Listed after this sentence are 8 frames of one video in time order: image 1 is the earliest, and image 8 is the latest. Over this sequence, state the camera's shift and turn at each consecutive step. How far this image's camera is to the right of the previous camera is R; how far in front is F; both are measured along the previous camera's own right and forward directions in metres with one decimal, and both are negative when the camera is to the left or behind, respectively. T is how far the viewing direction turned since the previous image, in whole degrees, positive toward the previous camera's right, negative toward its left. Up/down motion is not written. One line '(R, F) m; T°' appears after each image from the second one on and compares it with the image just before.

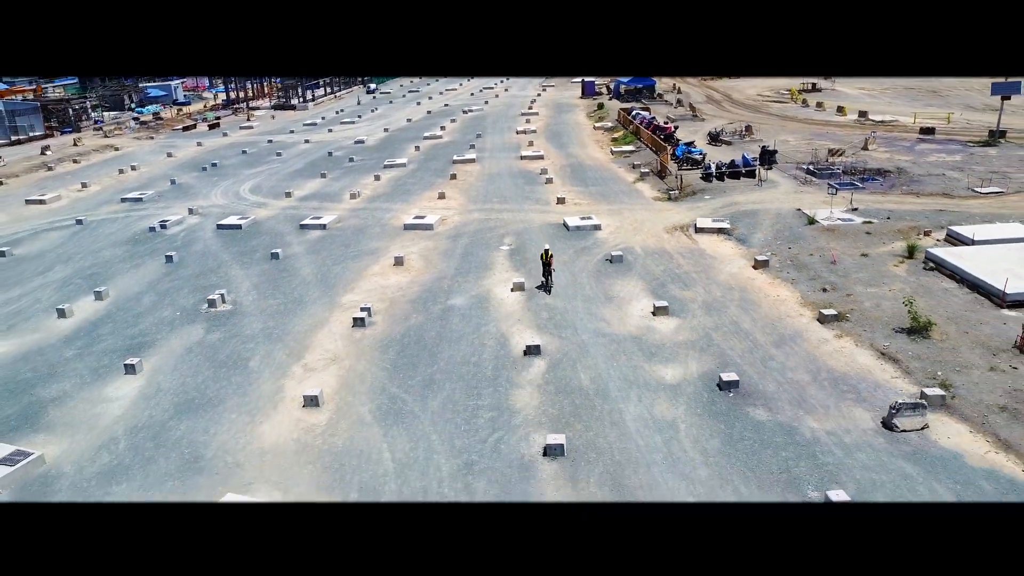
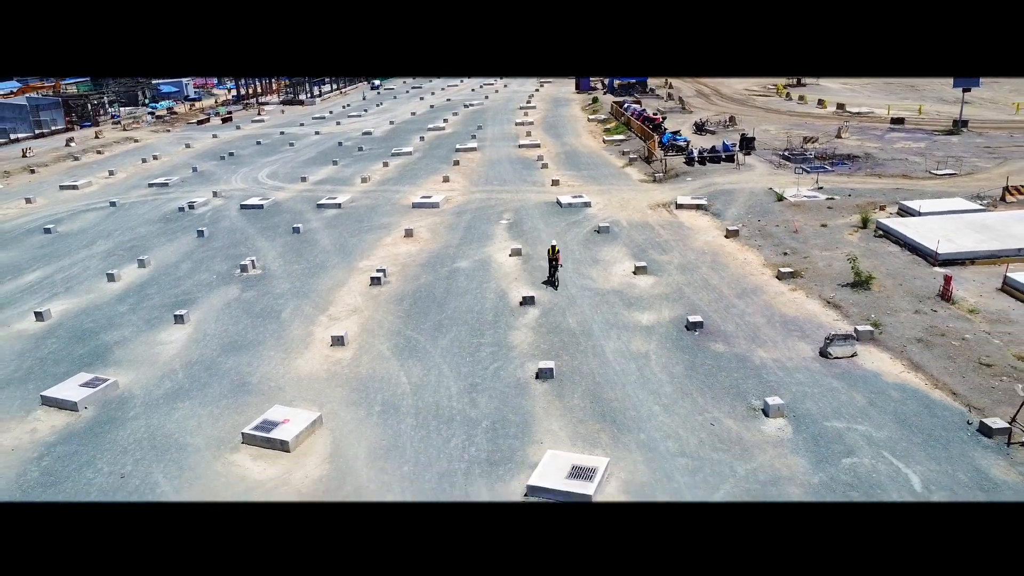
(0.0, -3.0) m; 0°
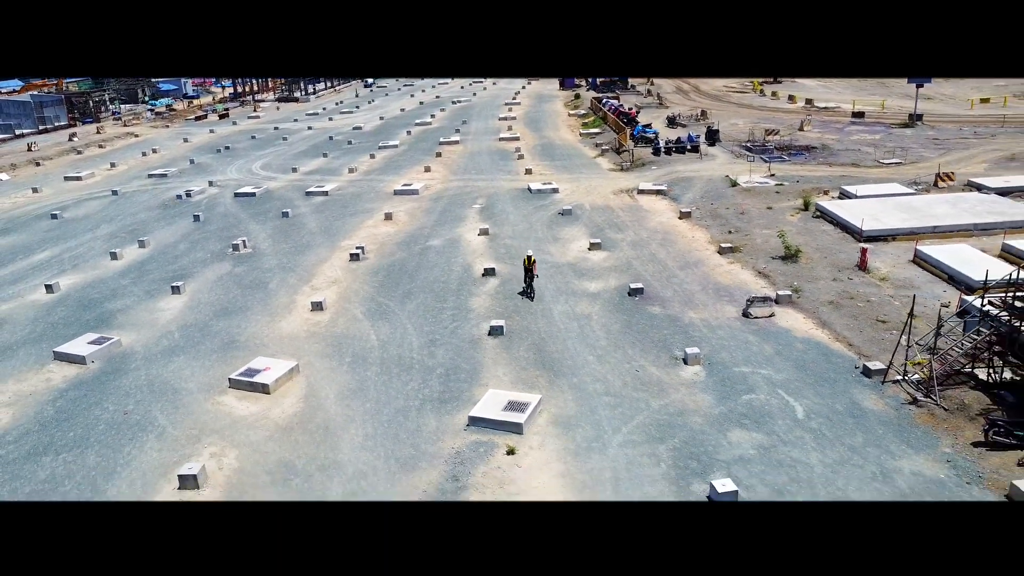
(+0.8, -2.4) m; 0°
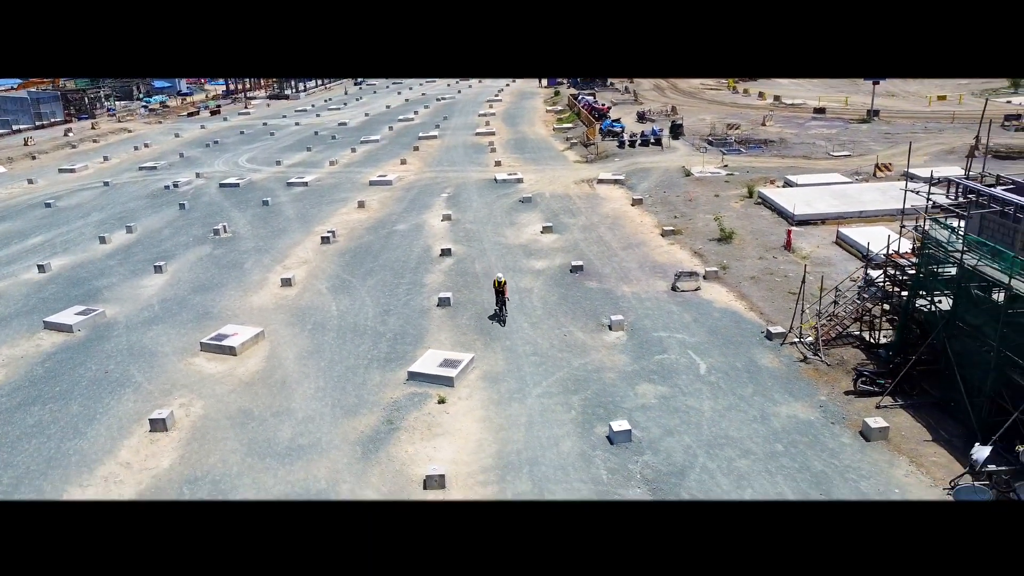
(+1.0, -2.1) m; 0°
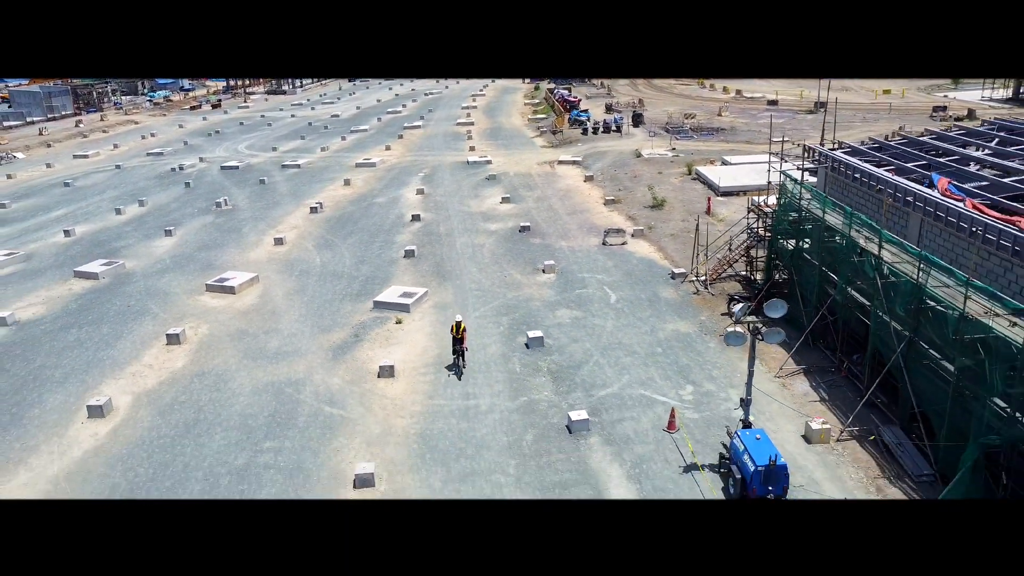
(+1.1, -4.2) m; 0°
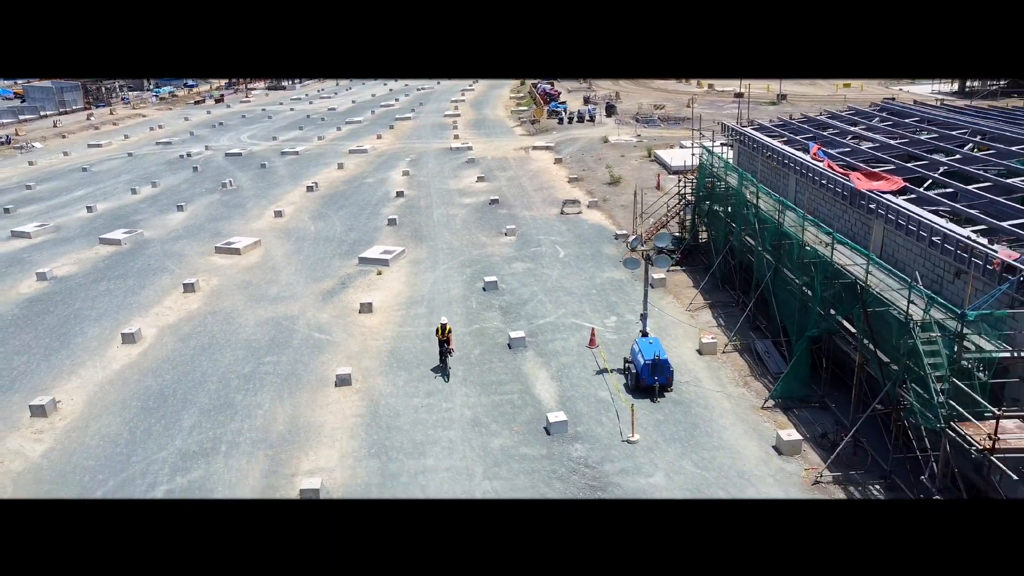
(+0.8, -3.8) m; 0°
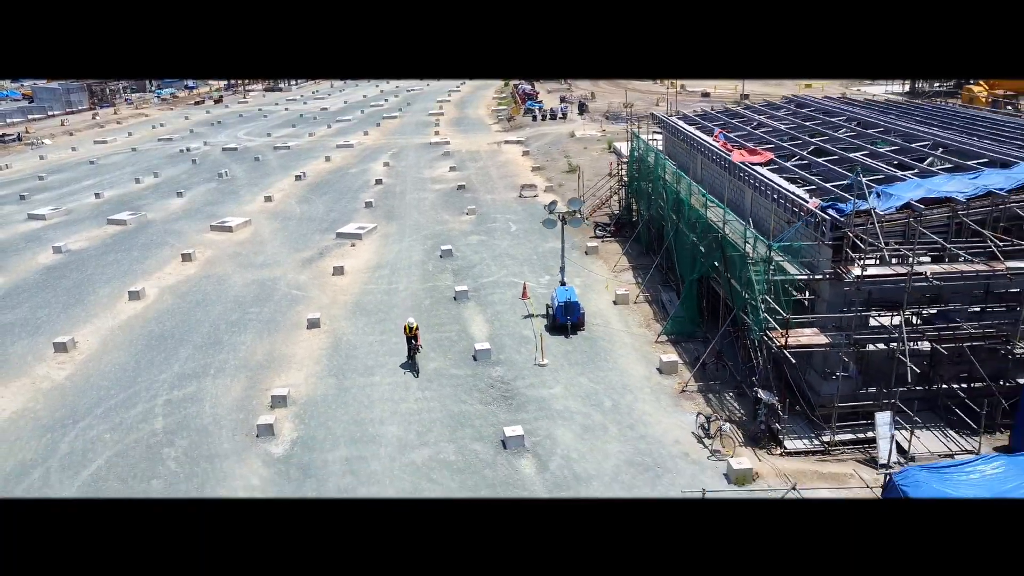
(+1.1, -3.6) m; 0°
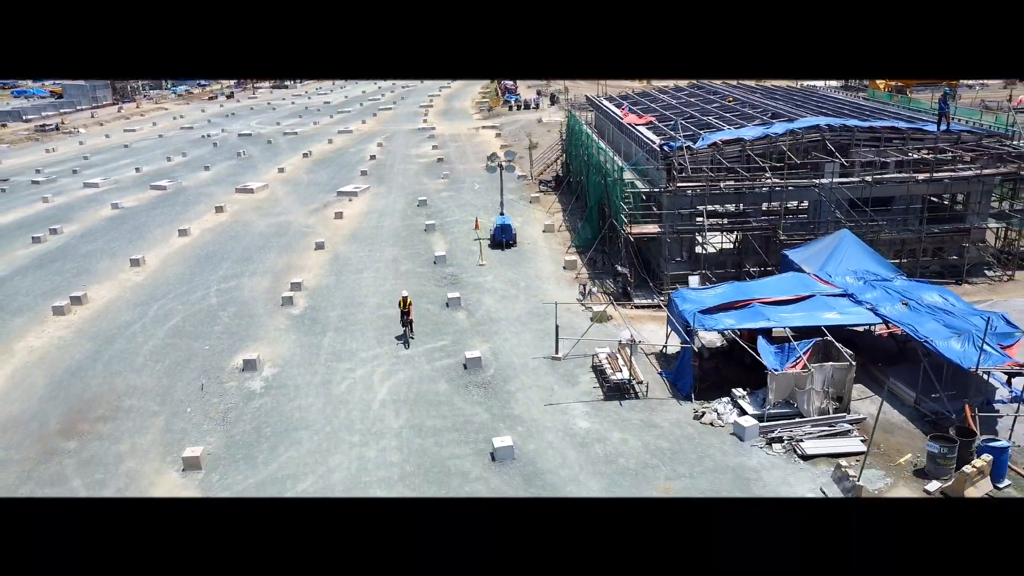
(+1.2, -7.6) m; 0°
